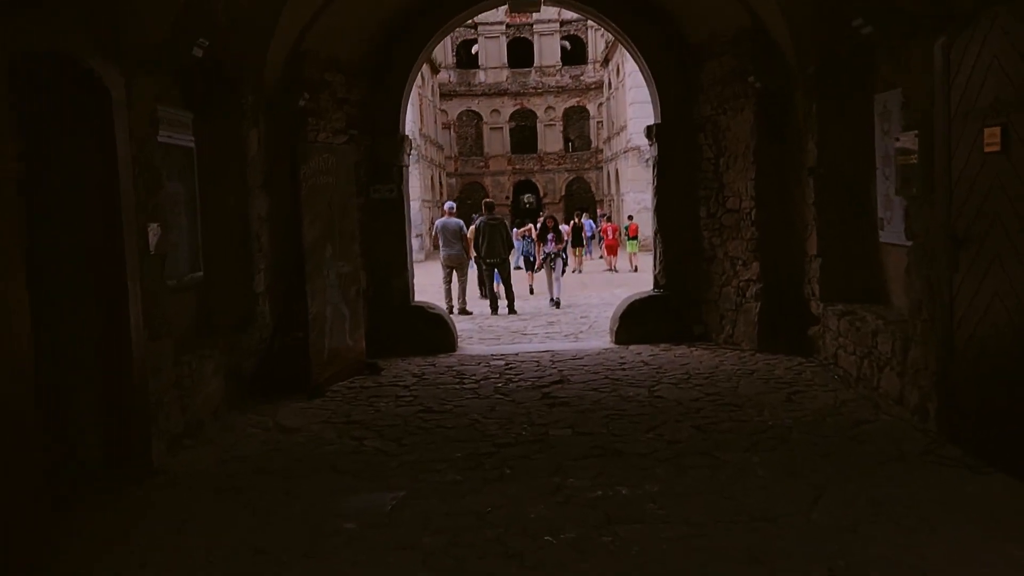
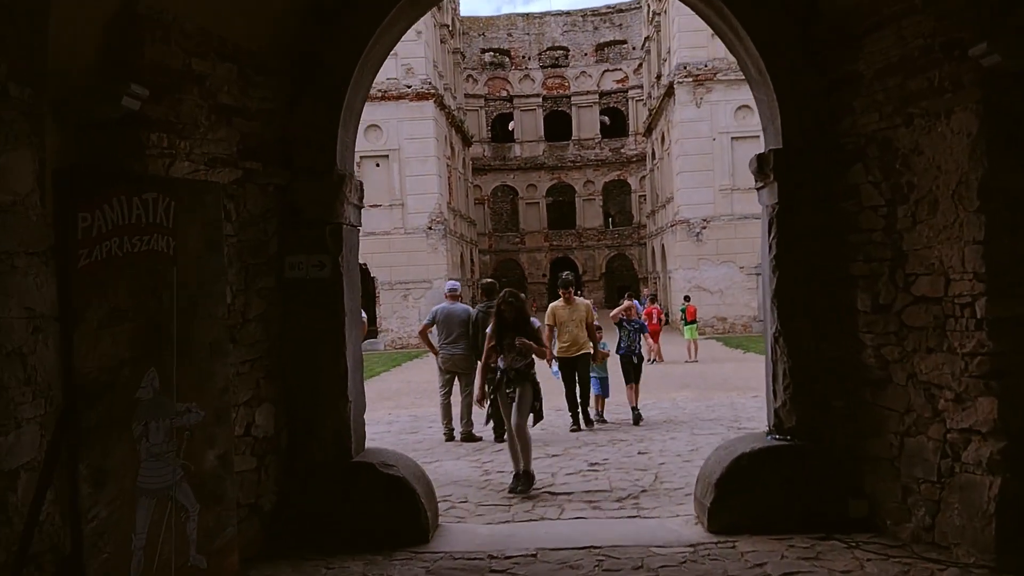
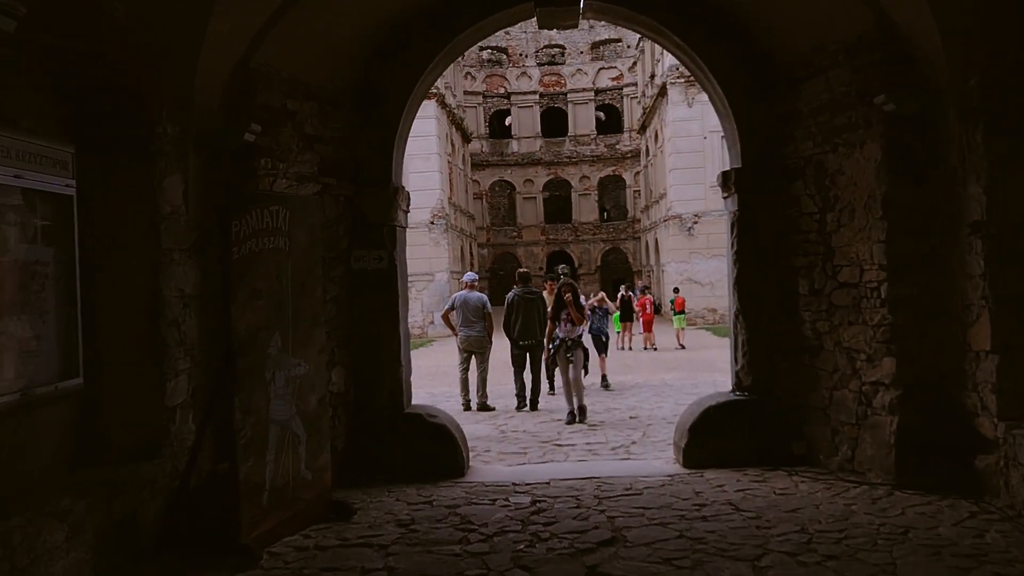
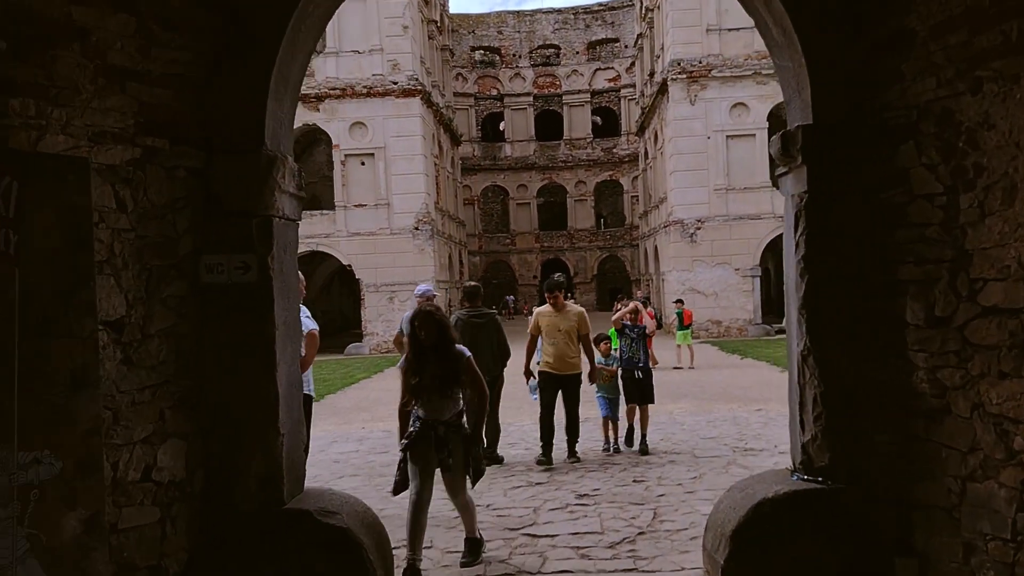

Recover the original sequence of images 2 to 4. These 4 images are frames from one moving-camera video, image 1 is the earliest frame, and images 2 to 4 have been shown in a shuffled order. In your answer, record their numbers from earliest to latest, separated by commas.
3, 2, 4
